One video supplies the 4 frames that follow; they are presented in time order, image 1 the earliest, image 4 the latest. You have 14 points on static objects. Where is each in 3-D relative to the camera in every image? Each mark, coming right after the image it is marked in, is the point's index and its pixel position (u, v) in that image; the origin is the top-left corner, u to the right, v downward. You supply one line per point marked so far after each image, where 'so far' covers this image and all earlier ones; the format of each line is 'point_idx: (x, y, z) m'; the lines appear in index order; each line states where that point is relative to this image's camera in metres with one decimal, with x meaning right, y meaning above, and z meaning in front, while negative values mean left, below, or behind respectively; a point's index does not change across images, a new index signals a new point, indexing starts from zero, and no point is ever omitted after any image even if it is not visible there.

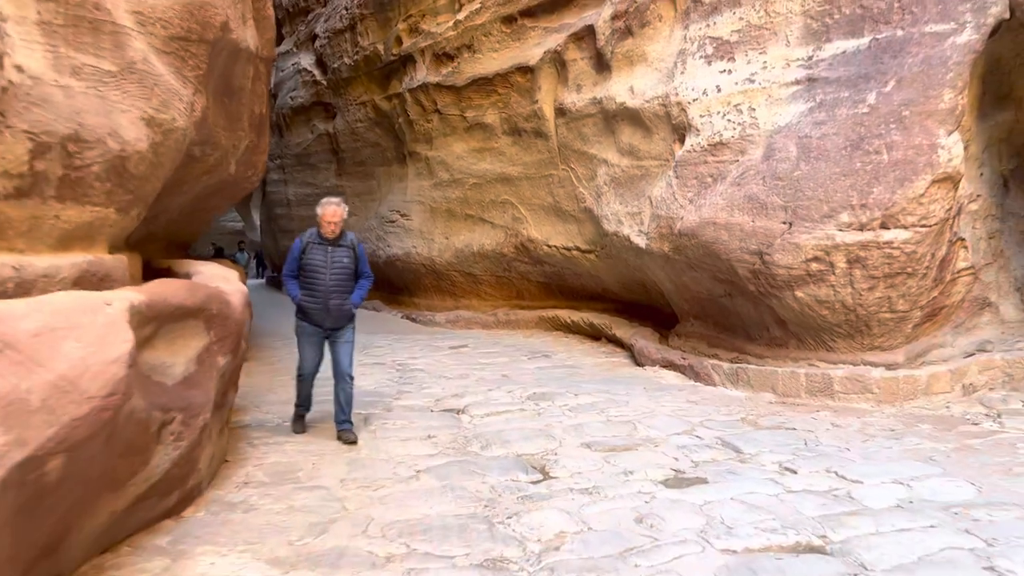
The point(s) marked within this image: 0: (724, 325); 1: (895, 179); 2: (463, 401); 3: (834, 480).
0: (+1.3, -0.2, +5.1) m
1: (+1.8, +0.5, +3.9) m
2: (-0.3, -0.6, +4.6) m
3: (+1.1, -0.7, +2.8) m
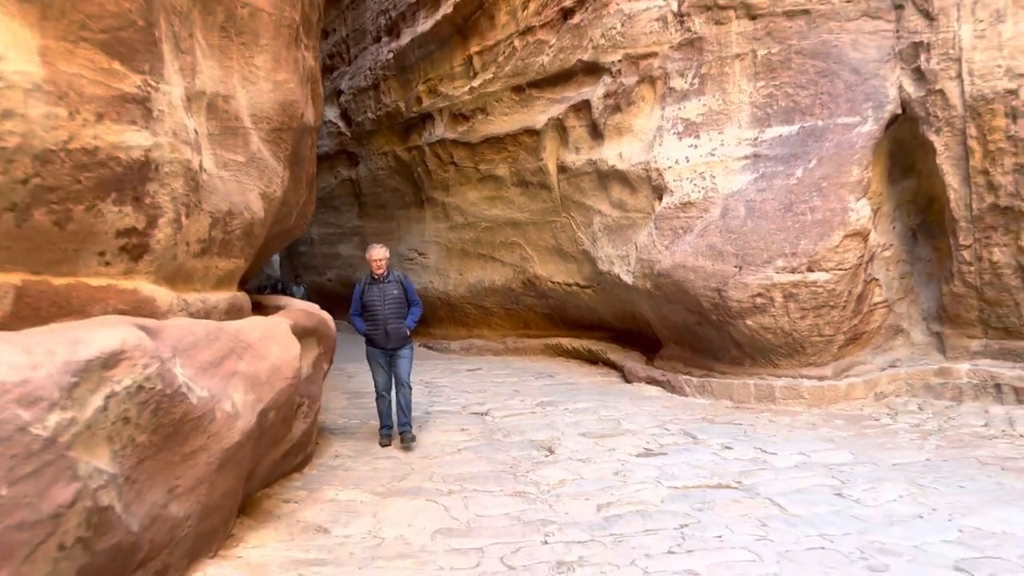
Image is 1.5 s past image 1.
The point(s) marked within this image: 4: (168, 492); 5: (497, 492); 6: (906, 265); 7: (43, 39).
0: (+1.4, -0.4, +6.3) m
1: (+1.9, +0.3, +5.1) m
2: (-0.2, -0.8, +5.8) m
3: (+1.2, -0.8, +4.0) m
4: (-0.9, -0.5, +2.2) m
5: (0.0, -0.8, +3.4) m
6: (+2.7, +0.2, +5.6) m
7: (-1.4, +0.7, +2.4) m
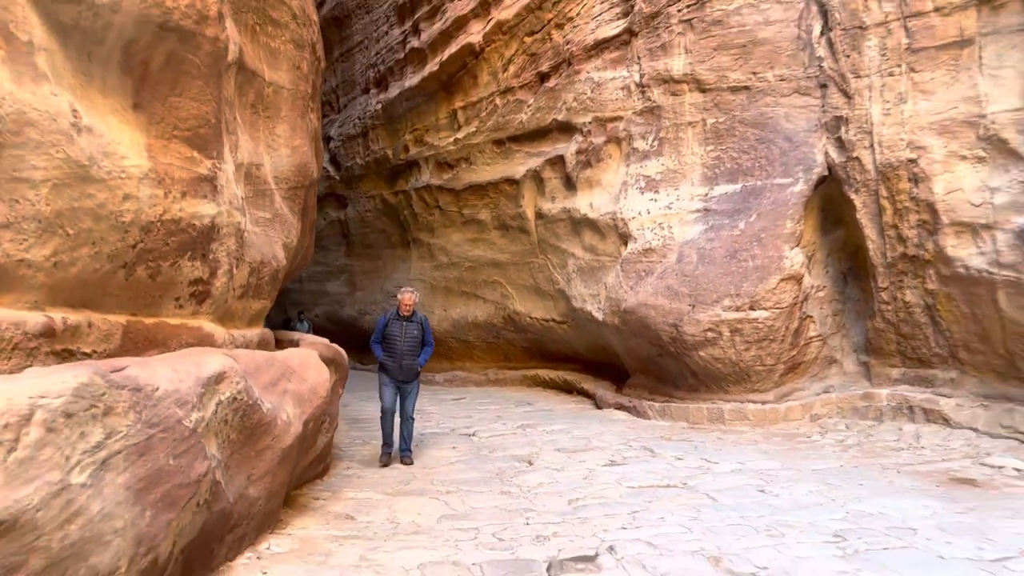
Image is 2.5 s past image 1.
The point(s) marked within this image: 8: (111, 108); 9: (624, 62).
0: (+1.3, -0.8, +7.1) m
1: (+1.8, +0.1, +6.0) m
2: (-0.3, -1.1, +6.5) m
3: (+1.1, -1.0, +4.8) m
4: (-0.9, -0.7, +3.0) m
5: (-0.1, -1.0, +4.1) m
6: (+2.5, -0.1, +6.5) m
7: (-1.4, +0.6, +3.2) m
8: (-1.4, +0.6, +3.0) m
9: (+1.0, +2.0, +7.5) m
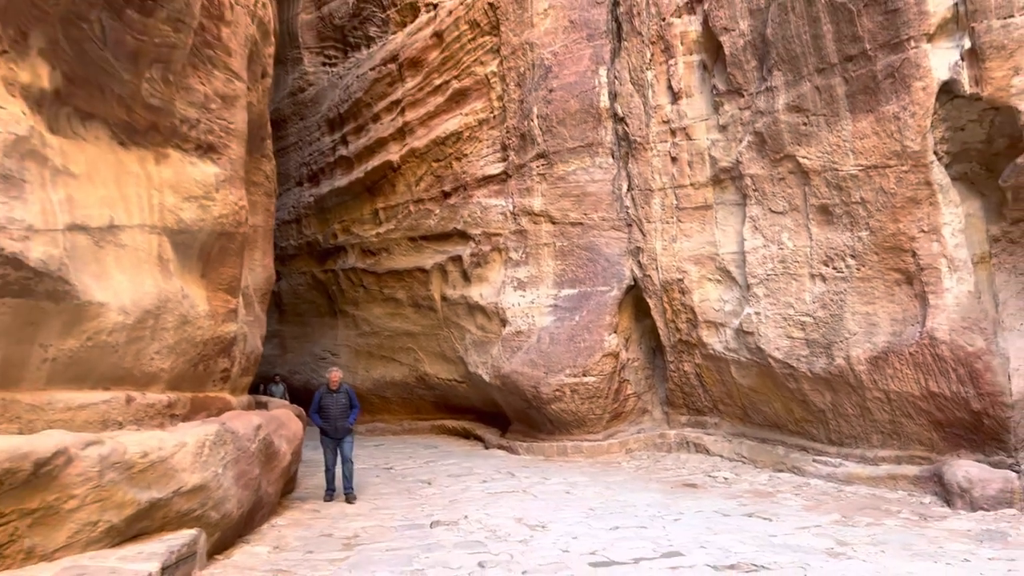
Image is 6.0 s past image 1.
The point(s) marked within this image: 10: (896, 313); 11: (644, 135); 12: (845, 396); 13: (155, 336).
0: (+0.2, -1.6, +9.8) m
1: (+0.8, -0.7, +8.8) m
2: (-1.3, -1.9, +9.0) m
3: (+0.2, -1.7, +7.4) m
4: (-1.6, -1.3, +5.4) m
5: (-0.9, -1.7, +6.7) m
6: (+1.5, -0.9, +9.3) m
7: (-2.1, 0.0, +5.7) m
8: (-2.1, +0.1, +5.5) m
9: (-0.1, +1.2, +10.3) m
10: (+2.9, -0.2, +6.2) m
11: (+1.4, +1.6, +8.7) m
12: (+2.7, -0.9, +6.7) m
13: (-2.1, -0.3, +4.8) m
